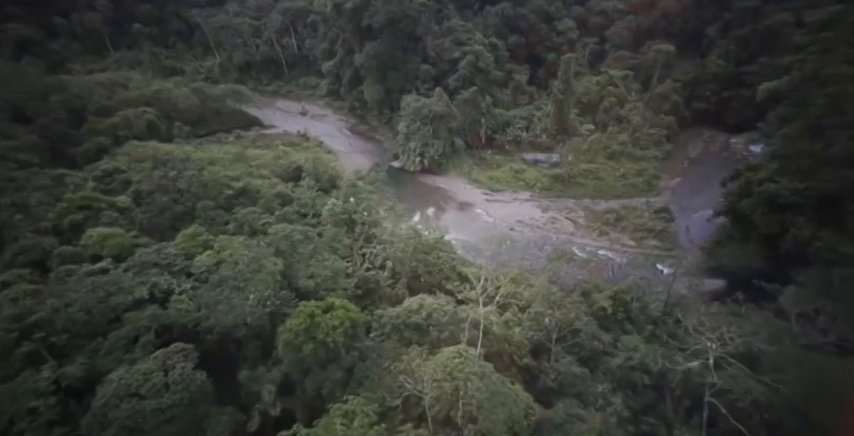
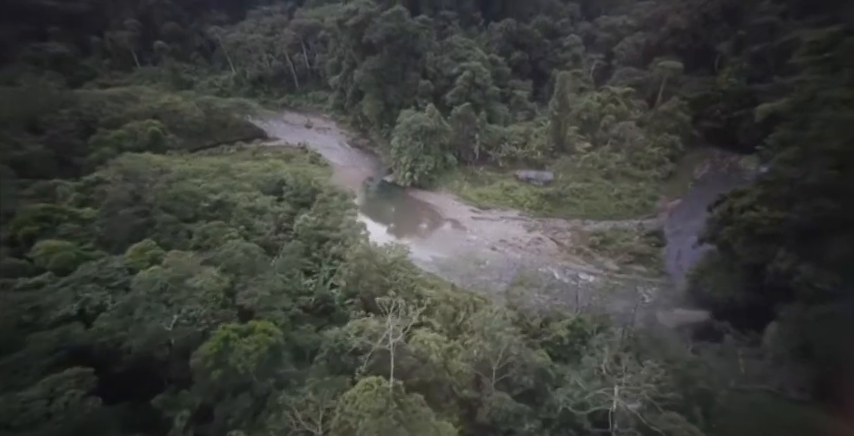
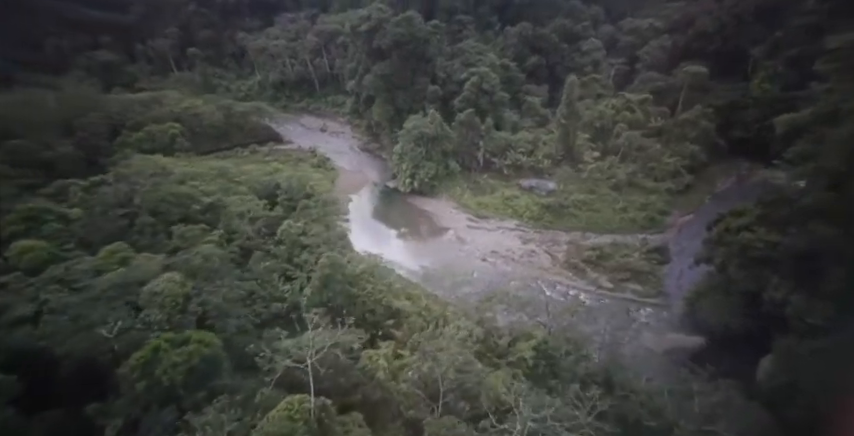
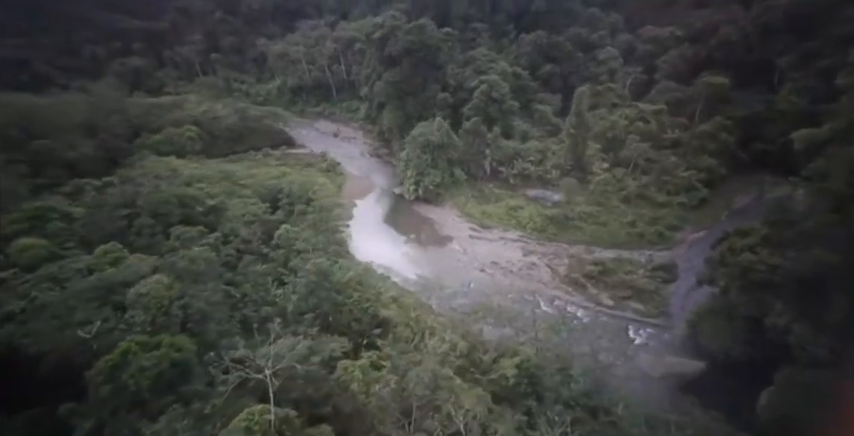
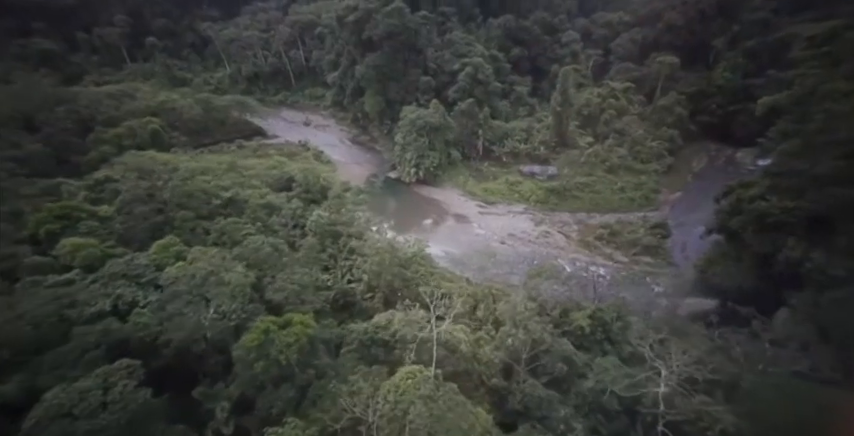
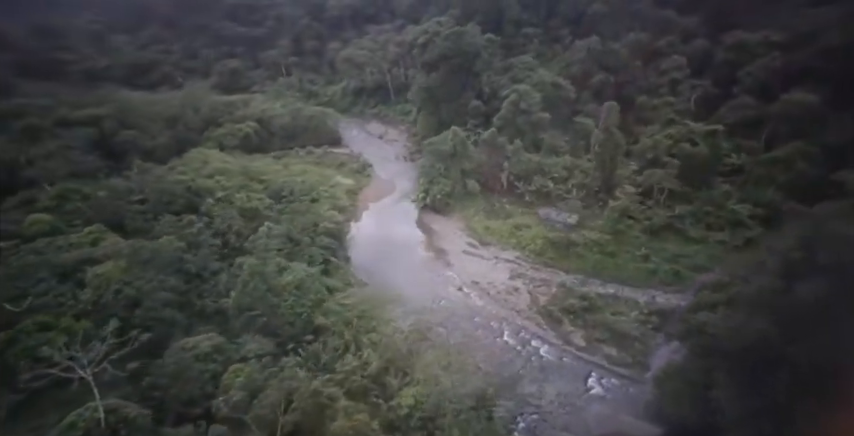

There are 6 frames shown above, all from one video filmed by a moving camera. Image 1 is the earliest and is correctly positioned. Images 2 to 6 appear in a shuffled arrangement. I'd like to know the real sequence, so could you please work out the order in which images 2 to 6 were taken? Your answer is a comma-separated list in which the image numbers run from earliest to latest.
5, 2, 3, 4, 6
